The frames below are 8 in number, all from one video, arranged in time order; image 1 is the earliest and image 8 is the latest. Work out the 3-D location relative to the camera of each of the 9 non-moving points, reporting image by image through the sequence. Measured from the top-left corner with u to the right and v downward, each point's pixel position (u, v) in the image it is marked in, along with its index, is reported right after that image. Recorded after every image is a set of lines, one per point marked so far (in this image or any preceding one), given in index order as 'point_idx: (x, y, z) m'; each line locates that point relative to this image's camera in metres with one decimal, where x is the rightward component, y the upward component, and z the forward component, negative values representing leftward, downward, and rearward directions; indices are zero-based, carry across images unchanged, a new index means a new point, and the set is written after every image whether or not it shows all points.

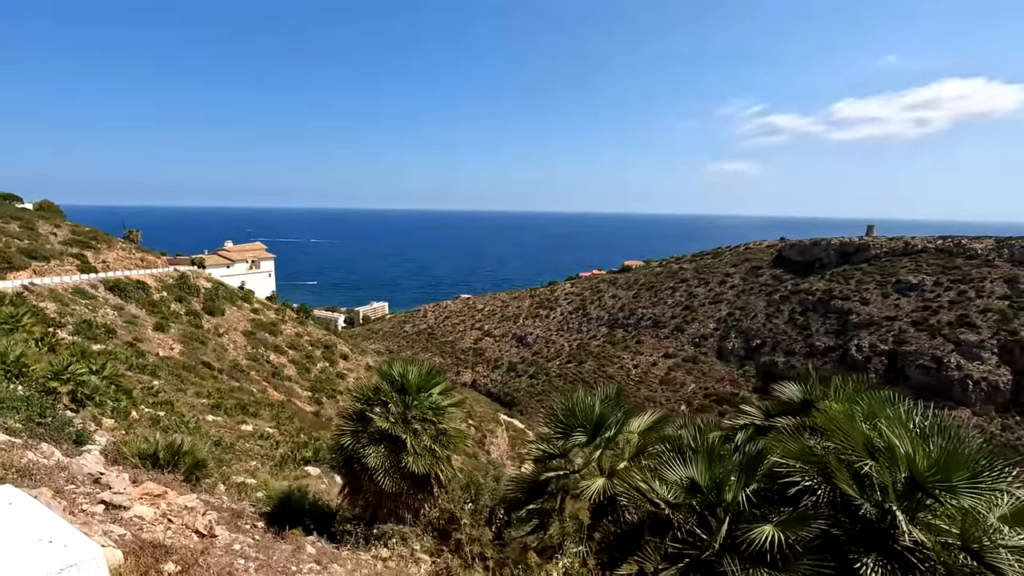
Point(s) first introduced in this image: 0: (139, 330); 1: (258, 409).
0: (-12.8, -1.4, +16.9) m
1: (-5.9, -2.8, +11.5) m
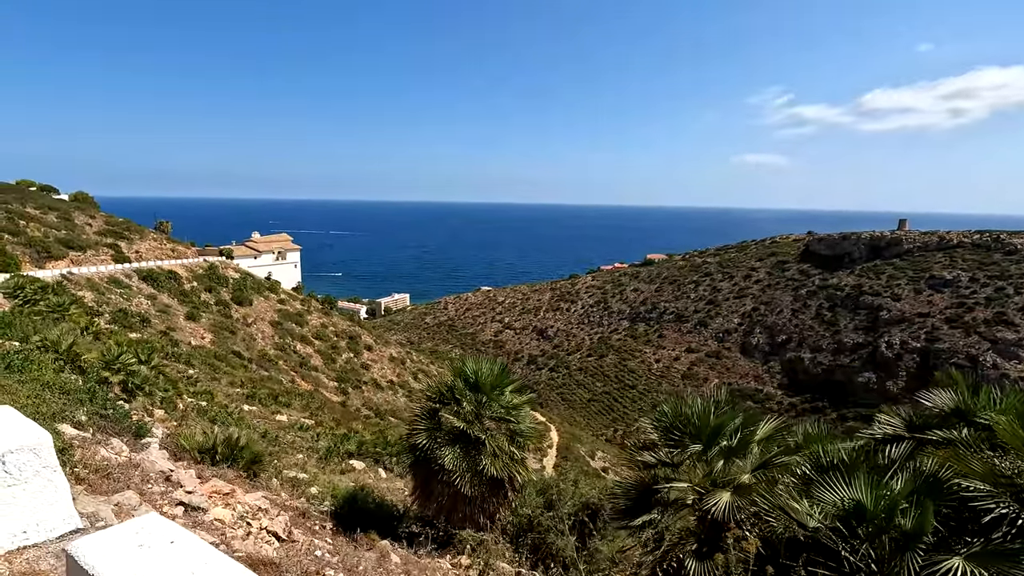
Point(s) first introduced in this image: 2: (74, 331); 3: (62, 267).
0: (-11.9, -1.1, +17.3) m
1: (-5.3, -2.6, +11.6) m
2: (-6.2, -0.6, +7.1) m
3: (-16.8, +0.8, +18.6) m
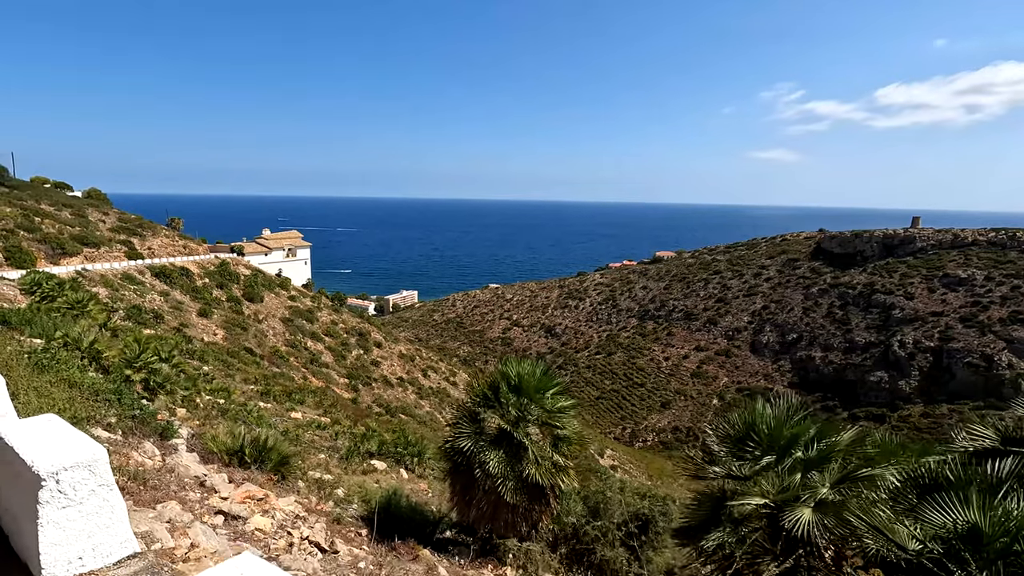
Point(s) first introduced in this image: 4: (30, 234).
0: (-11.5, -0.9, +17.4) m
1: (-4.9, -2.5, +11.6) m
2: (-5.9, -0.6, +7.1) m
3: (-16.4, +0.9, +18.7) m
4: (-18.5, +2.1, +19.0) m
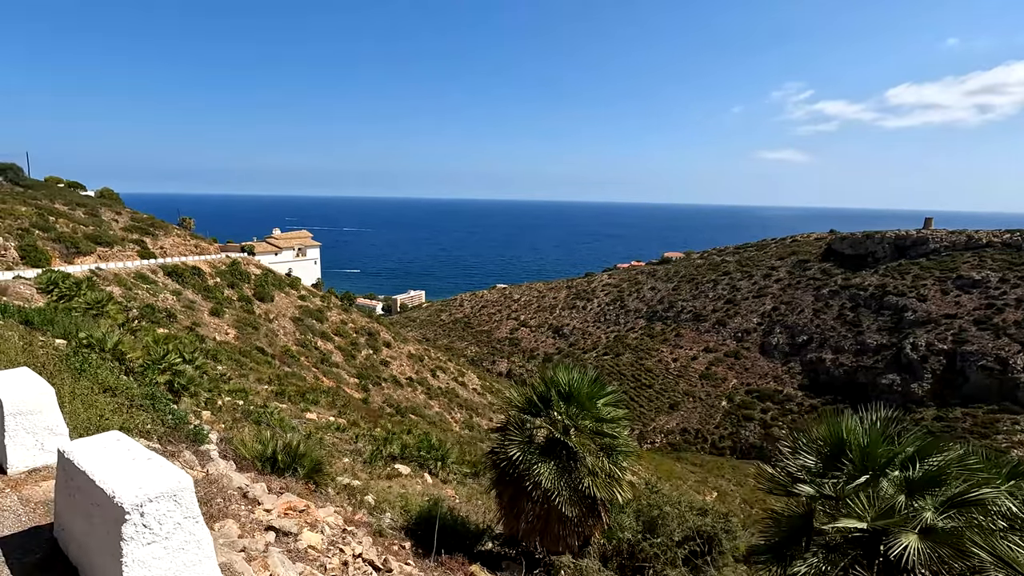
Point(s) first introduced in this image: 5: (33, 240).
0: (-11.1, -0.9, +17.4) m
1: (-4.6, -2.5, +11.6) m
2: (-5.7, -0.6, +7.1) m
3: (-16.0, +1.0, +18.8) m
4: (-18.0, +2.1, +19.2) m
5: (-17.2, +1.7, +17.8) m
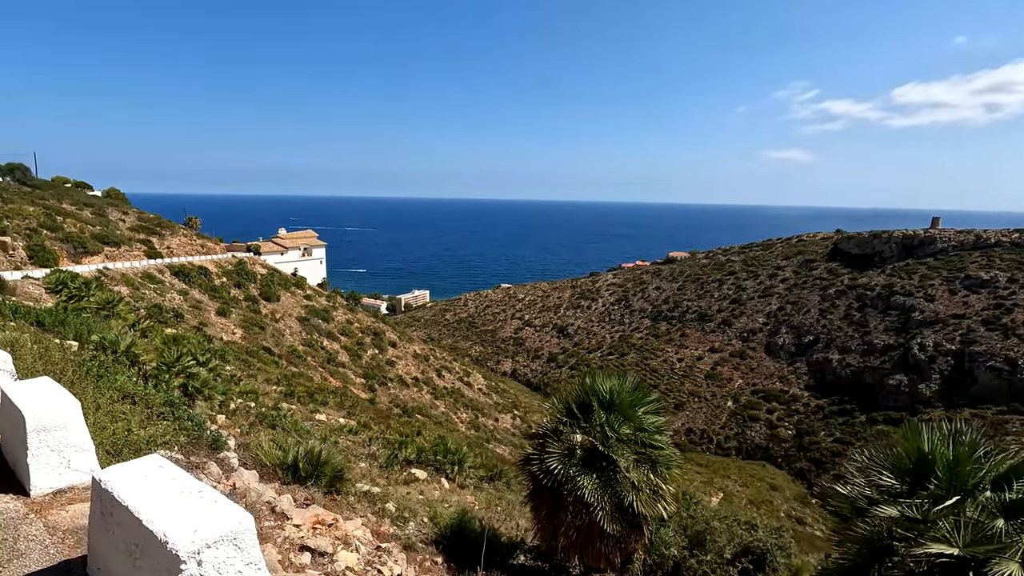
0: (-10.8, -0.9, +17.4) m
1: (-4.4, -2.5, +11.5) m
2: (-5.5, -0.6, +7.0) m
3: (-15.7, +1.0, +18.8) m
4: (-17.7, +2.1, +19.2) m
5: (-16.9, +1.7, +17.9) m
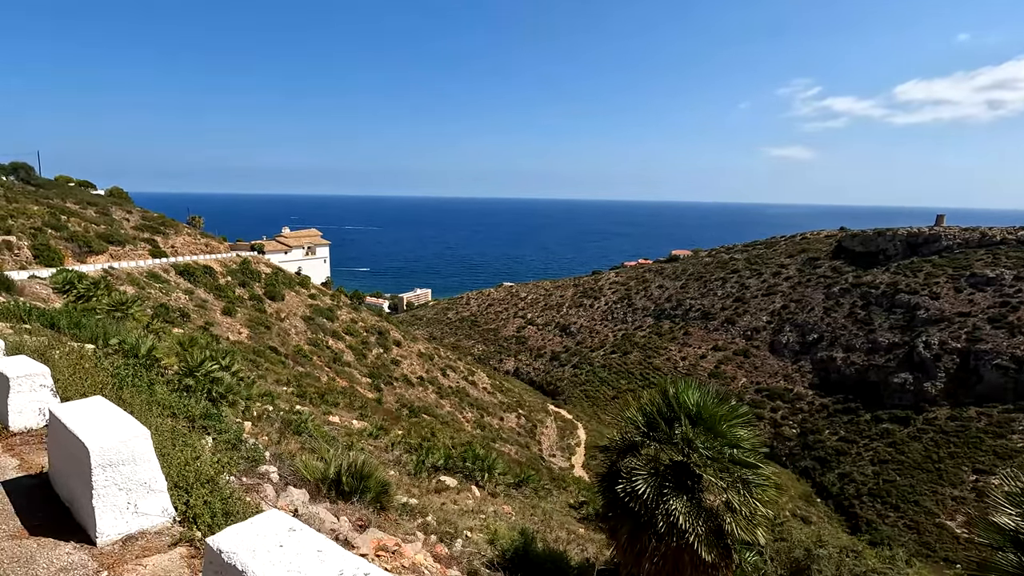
0: (-10.5, -0.9, +17.3) m
1: (-4.1, -2.5, +11.4) m
2: (-5.2, -0.6, +6.9) m
3: (-15.4, +1.0, +18.7) m
4: (-17.4, +2.1, +19.1) m
5: (-16.6, +1.7, +17.7) m
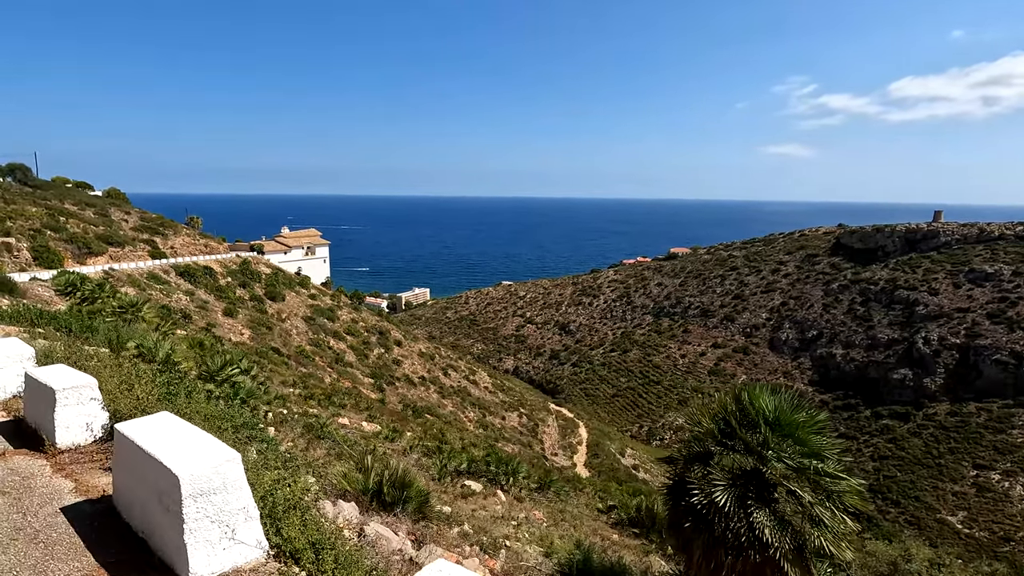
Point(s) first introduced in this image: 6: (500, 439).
0: (-10.4, -0.9, +17.1) m
1: (-3.9, -2.5, +11.3) m
2: (-5.0, -0.6, +6.8) m
3: (-15.3, +0.9, +18.5) m
4: (-17.3, +2.1, +18.9) m
5: (-16.5, +1.7, +17.5) m
6: (-0.4, -5.5, +18.2) m
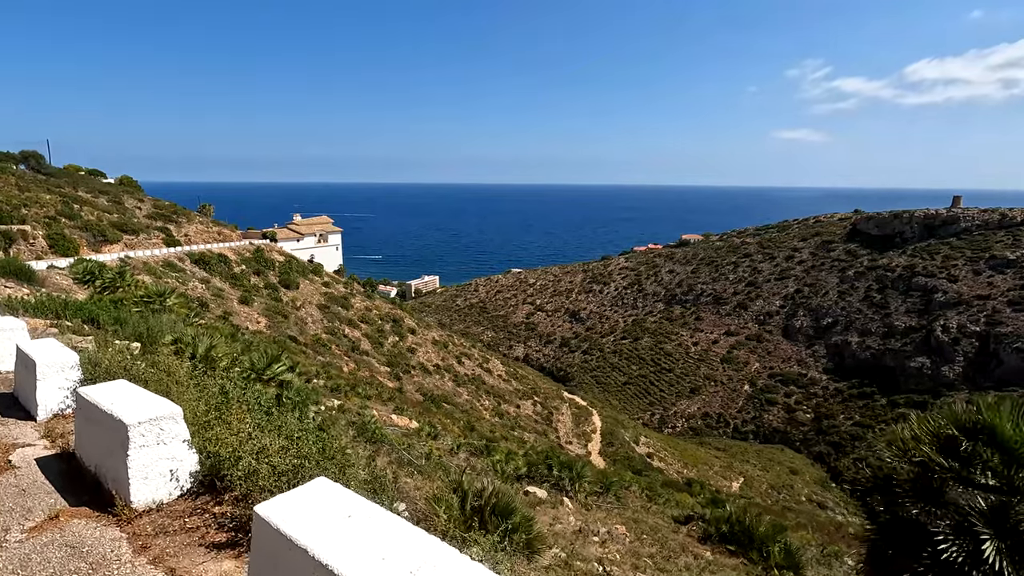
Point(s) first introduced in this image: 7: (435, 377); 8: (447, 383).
0: (-9.7, -0.5, +16.9) m
1: (-3.3, -2.3, +11.0) m
2: (-4.5, -0.4, +6.5) m
3: (-14.5, +1.4, +18.4) m
4: (-16.6, +2.5, +18.7) m
5: (-15.8, +2.1, +17.4) m
6: (+0.3, -5.1, +17.9) m
7: (-2.8, -3.6, +19.7) m
8: (-2.3, -3.9, +19.9) m
